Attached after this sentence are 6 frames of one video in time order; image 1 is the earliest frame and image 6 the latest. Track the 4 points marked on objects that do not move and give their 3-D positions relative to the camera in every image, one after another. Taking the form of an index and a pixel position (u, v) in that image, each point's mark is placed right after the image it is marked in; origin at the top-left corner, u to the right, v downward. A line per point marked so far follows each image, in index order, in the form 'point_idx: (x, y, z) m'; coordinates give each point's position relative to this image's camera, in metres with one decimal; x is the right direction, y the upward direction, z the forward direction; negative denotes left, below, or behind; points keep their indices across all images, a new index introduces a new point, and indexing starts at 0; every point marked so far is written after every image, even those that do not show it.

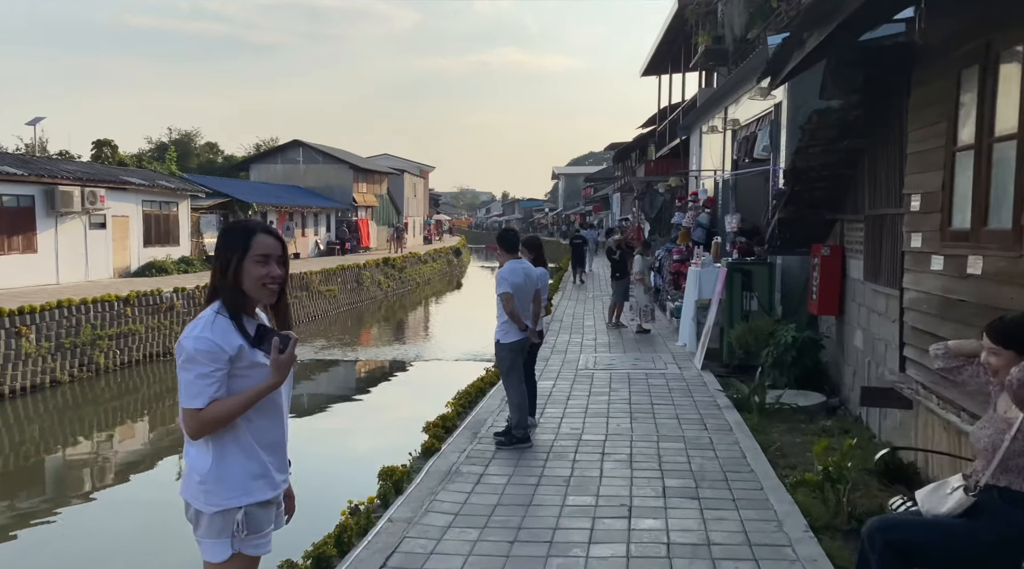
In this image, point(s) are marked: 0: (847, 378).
0: (+3.0, -0.9, +8.1) m
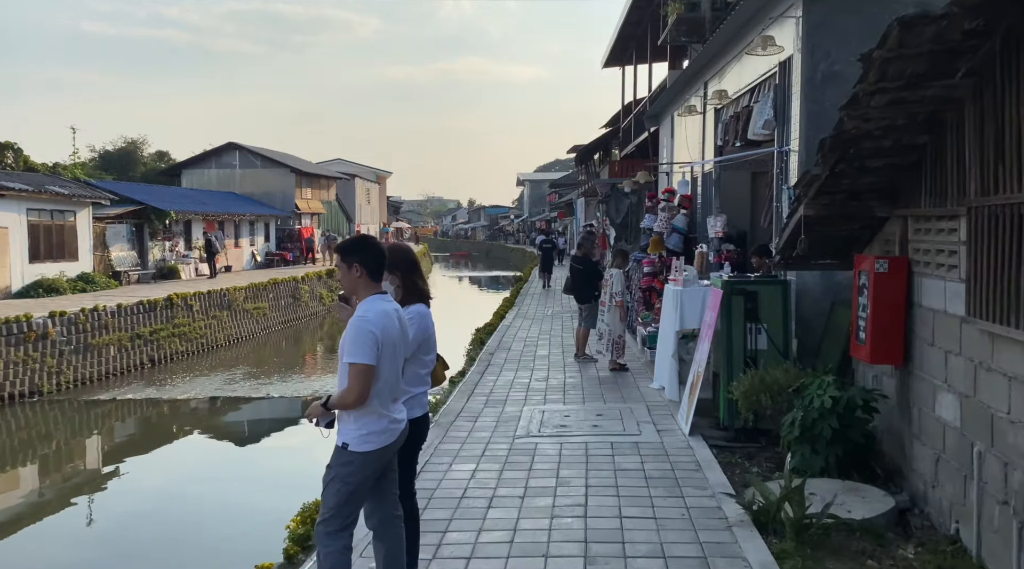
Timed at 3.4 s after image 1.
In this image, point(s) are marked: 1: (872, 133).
0: (+2.4, -1.1, +5.2) m
1: (+1.9, +0.8, +4.9) m
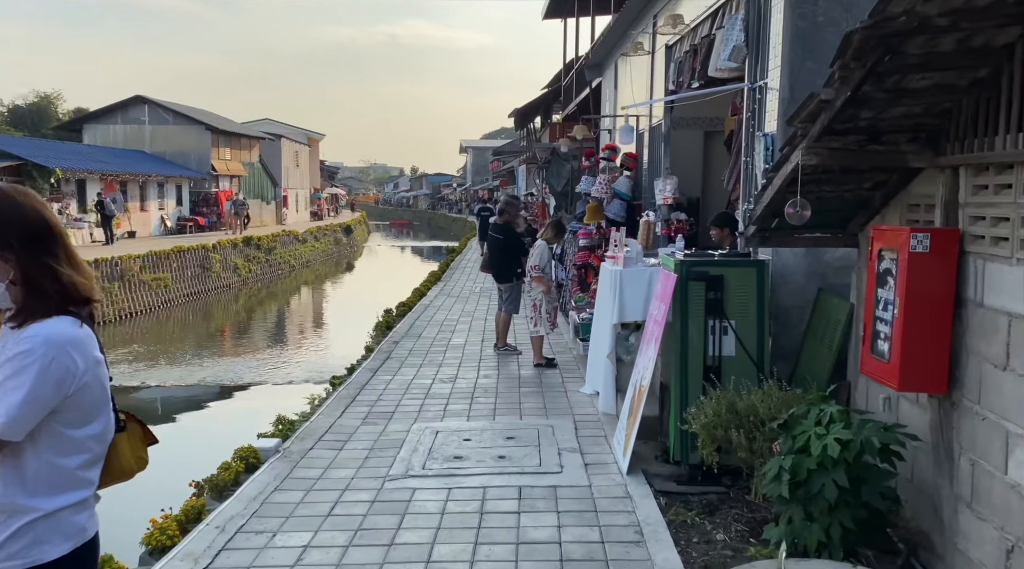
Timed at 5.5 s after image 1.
0: (+1.8, -1.0, +3.4) m
1: (+1.4, +0.8, +3.0) m
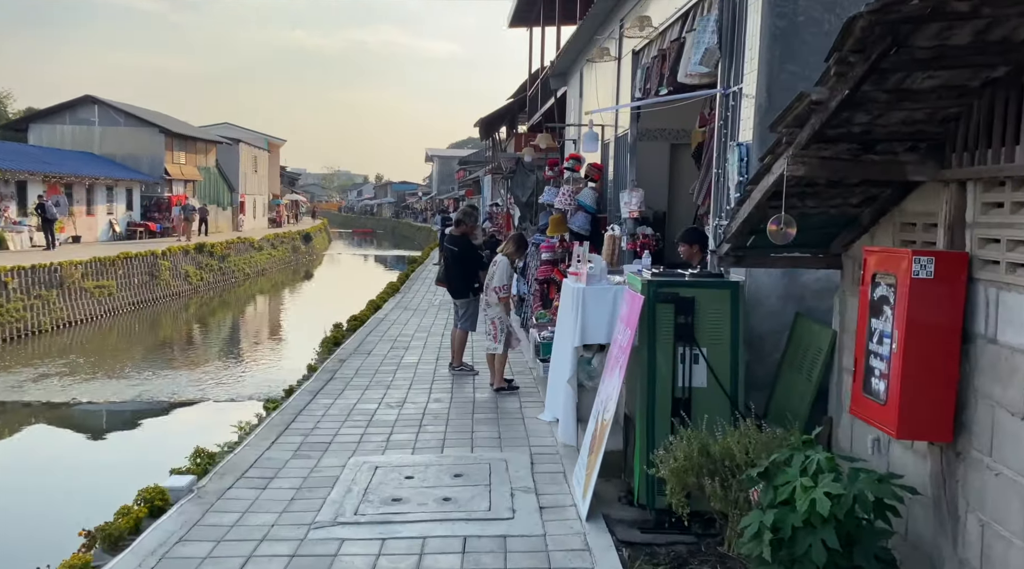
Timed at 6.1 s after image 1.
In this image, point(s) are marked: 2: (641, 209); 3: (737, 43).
0: (+1.5, -1.1, +2.9) m
1: (+1.2, +0.7, +2.5) m
2: (+1.1, +0.6, +7.6) m
3: (+1.3, +1.4, +5.4) m
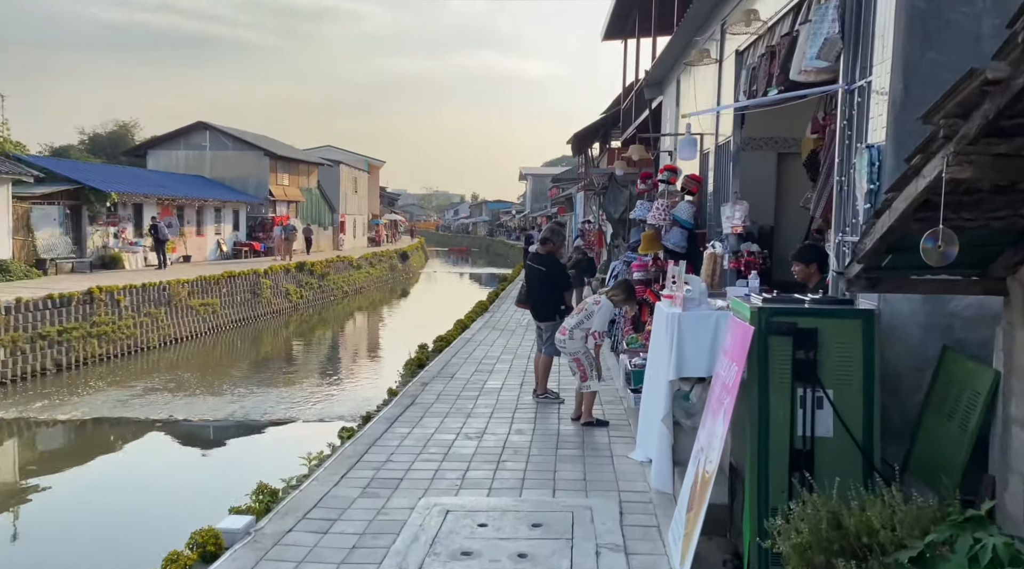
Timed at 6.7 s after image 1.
0: (+1.7, -1.2, +2.1) m
1: (+1.3, +0.7, +1.8) m
2: (+1.8, +0.5, +6.9) m
3: (+1.8, +1.3, +4.7) m
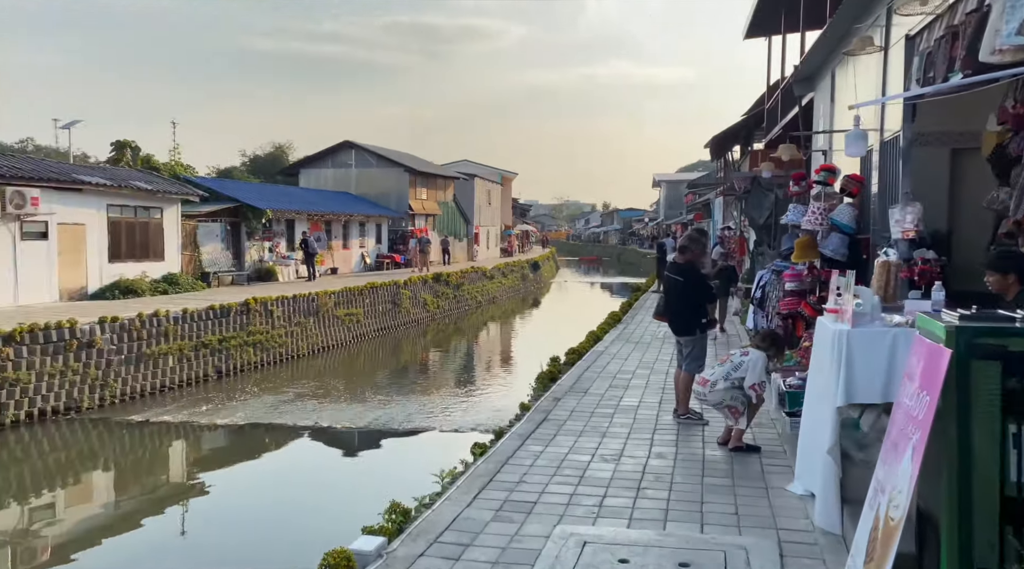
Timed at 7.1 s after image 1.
0: (+2.0, -1.2, +1.4) m
1: (+1.6, +0.6, +1.1) m
2: (+2.7, +0.4, +6.1) m
3: (+2.4, +1.2, +3.9) m
